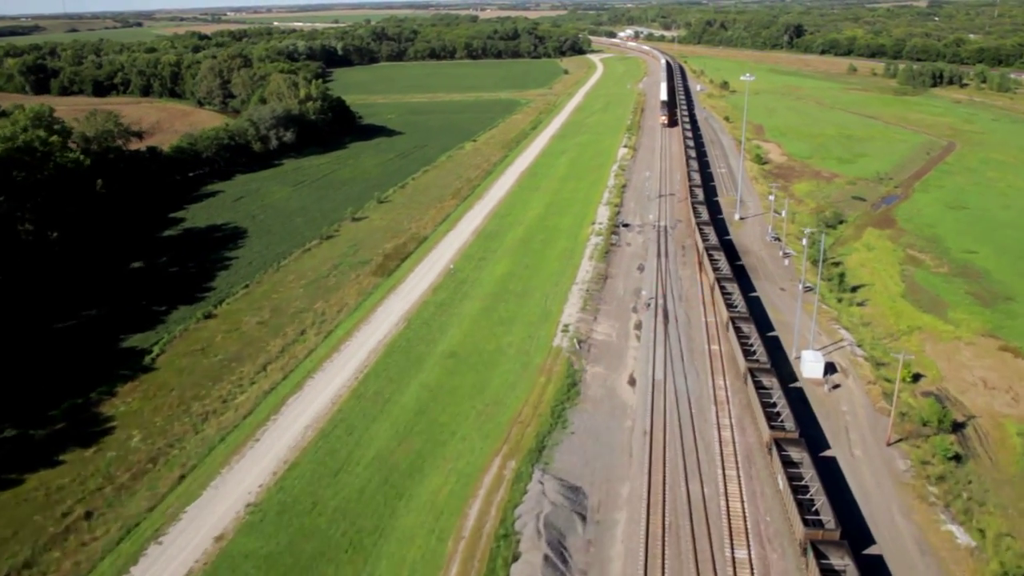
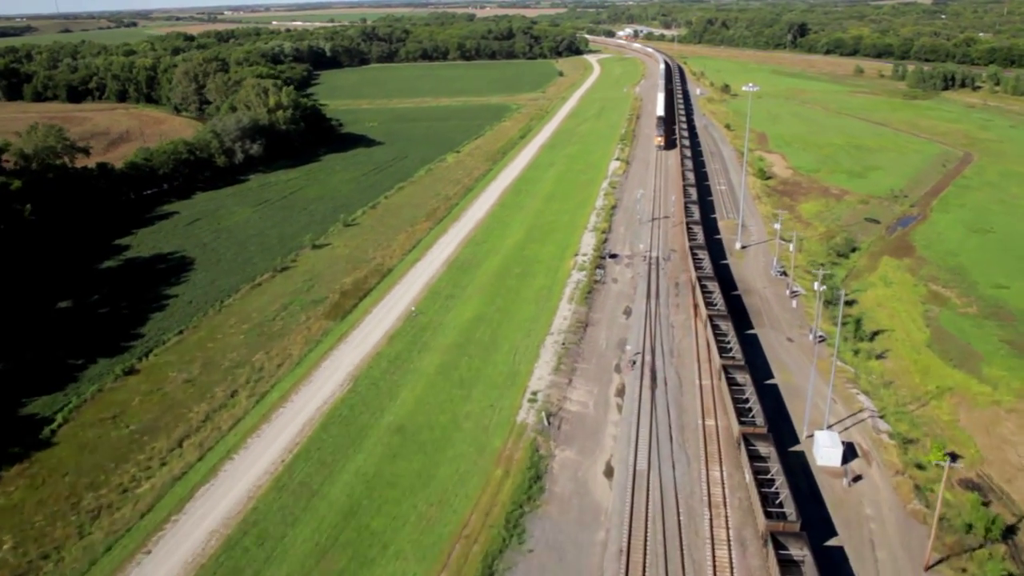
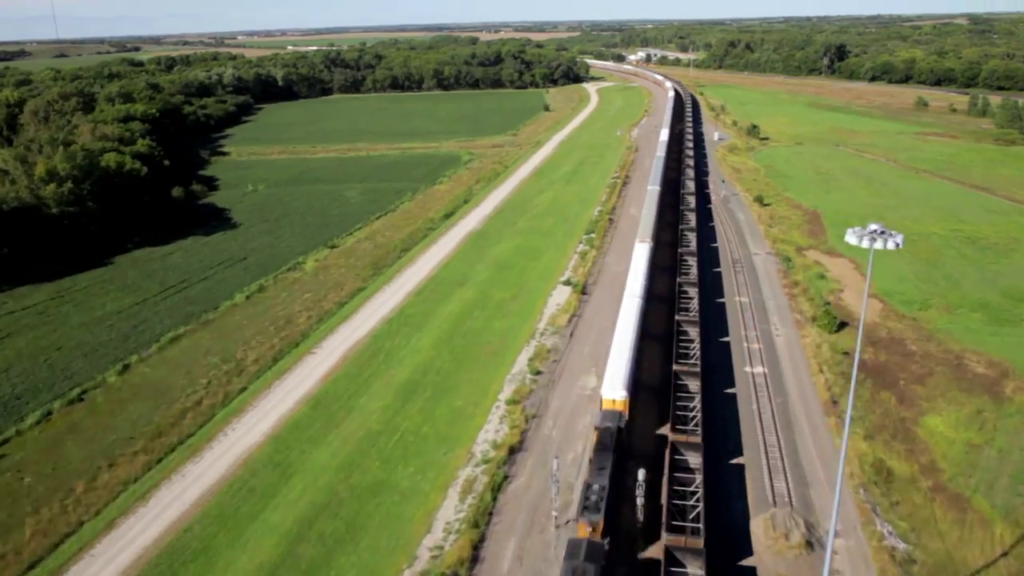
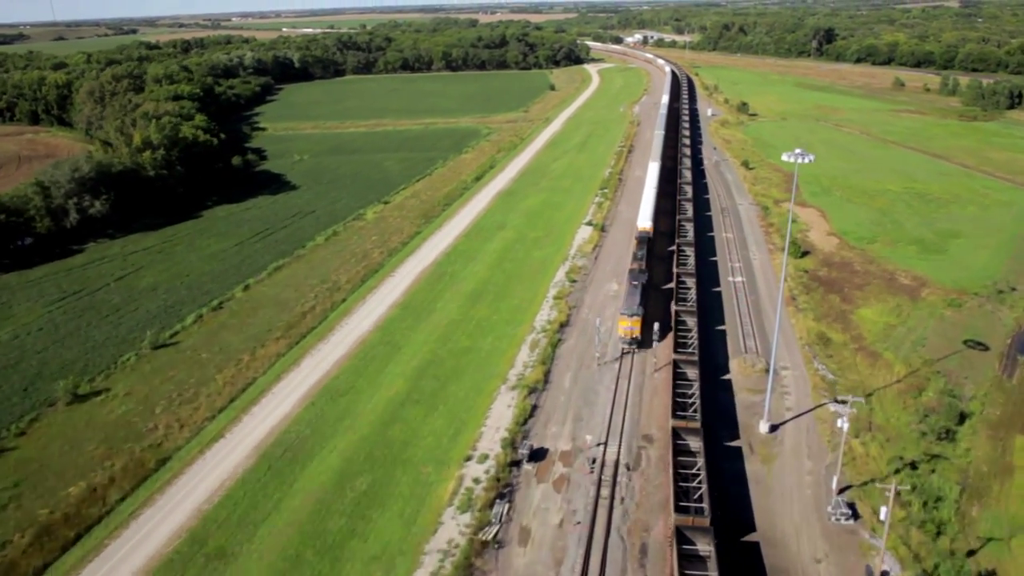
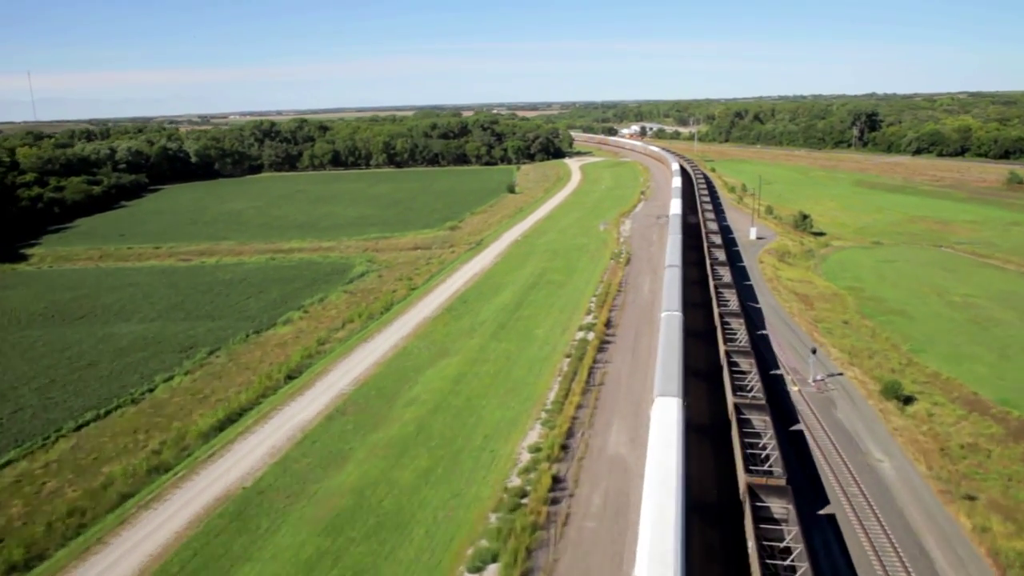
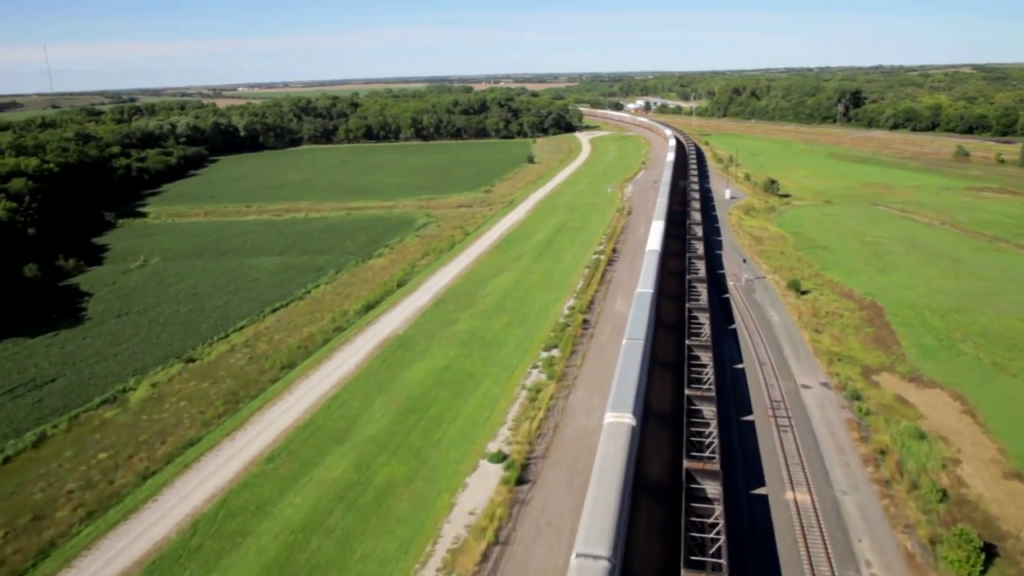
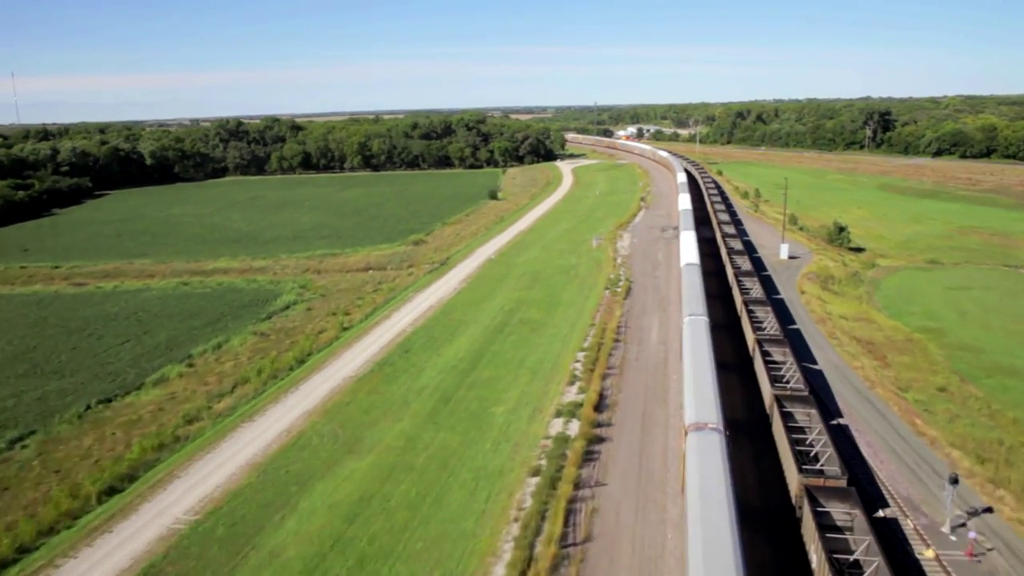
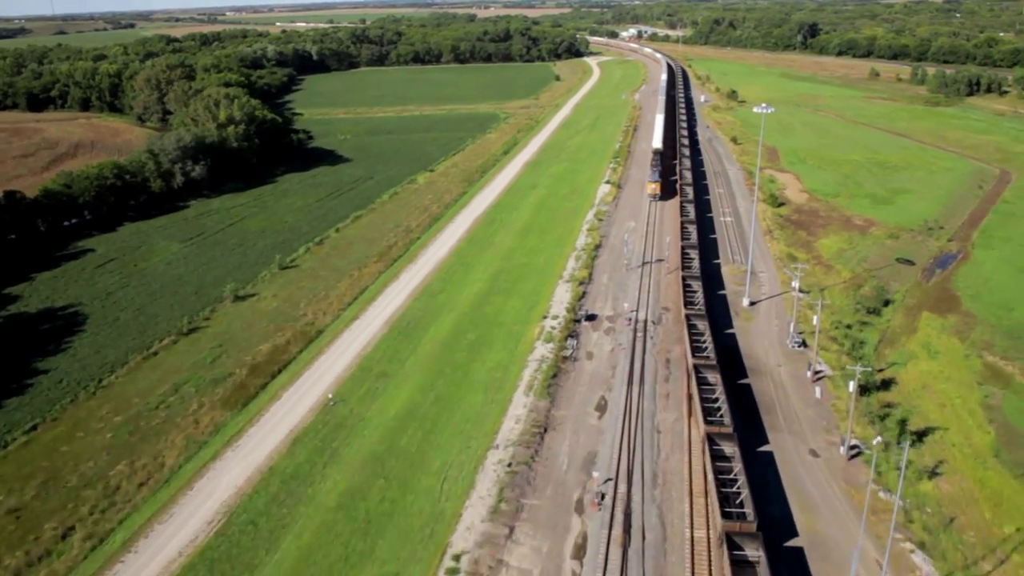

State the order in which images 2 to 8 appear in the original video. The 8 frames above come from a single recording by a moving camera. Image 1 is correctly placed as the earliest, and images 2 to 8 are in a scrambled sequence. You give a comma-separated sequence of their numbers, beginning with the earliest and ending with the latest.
2, 8, 4, 3, 6, 5, 7
